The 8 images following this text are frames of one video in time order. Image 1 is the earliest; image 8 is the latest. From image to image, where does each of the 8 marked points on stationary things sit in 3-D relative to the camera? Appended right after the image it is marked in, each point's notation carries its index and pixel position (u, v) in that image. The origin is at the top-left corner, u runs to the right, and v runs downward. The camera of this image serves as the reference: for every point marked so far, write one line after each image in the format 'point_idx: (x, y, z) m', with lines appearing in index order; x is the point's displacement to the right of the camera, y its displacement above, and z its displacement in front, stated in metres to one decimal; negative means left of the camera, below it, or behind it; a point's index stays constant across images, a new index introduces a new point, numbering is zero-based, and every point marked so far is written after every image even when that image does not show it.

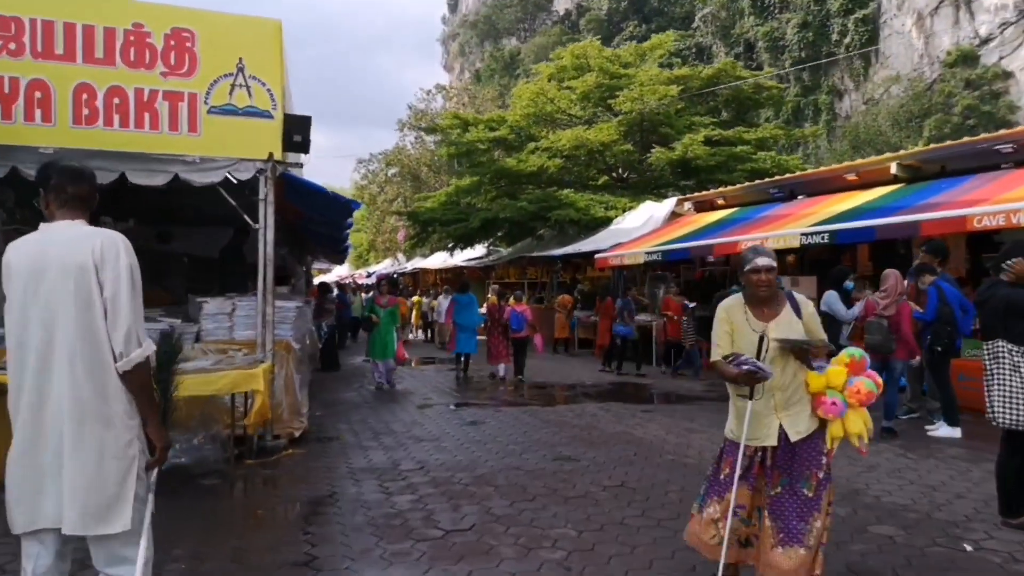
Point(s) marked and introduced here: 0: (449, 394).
0: (-1.0, -1.6, +12.2) m
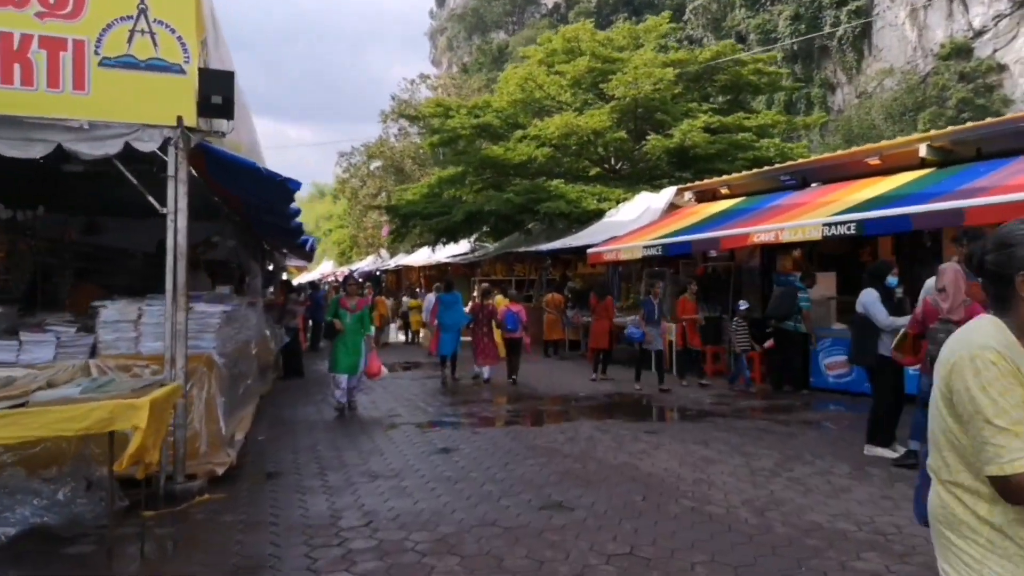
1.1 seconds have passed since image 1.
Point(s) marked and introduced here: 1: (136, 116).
0: (-1.2, -1.6, +10.7) m
1: (-2.8, +1.3, +5.9) m
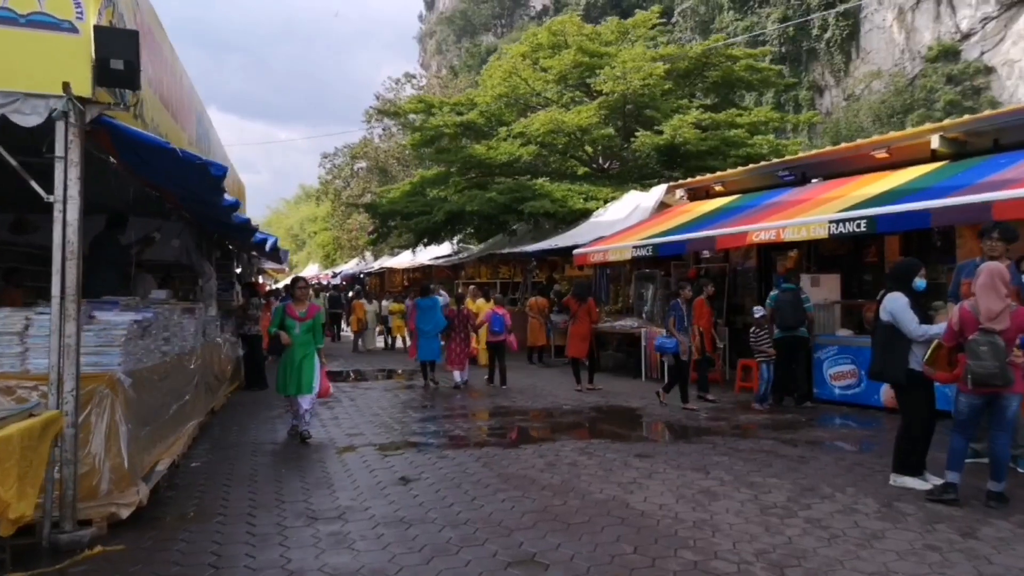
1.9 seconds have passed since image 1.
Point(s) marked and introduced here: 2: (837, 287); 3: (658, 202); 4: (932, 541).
0: (-1.5, -1.7, +9.6) m
1: (-3.1, +1.3, +4.9) m
2: (+4.9, 0.0, +11.8) m
3: (+3.1, +1.8, +16.9) m
4: (+2.6, -1.5, +4.8) m
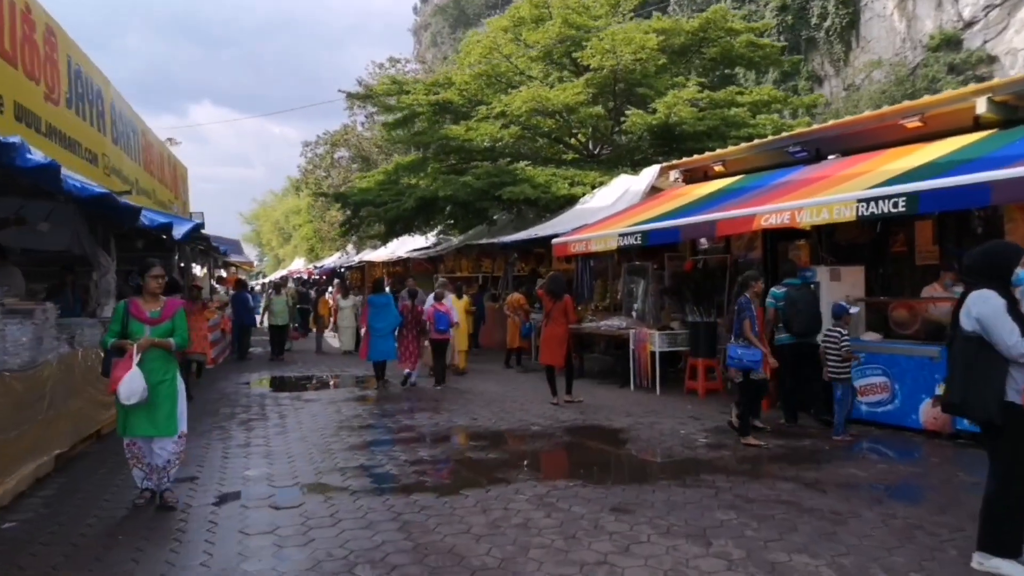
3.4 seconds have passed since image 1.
0: (-2.0, -1.6, +7.6) m
1: (-3.5, +1.3, +2.9) m
2: (+4.4, +0.1, +9.9) m
3: (+2.6, +1.9, +15.0) m
4: (+2.1, -1.5, +2.9) m
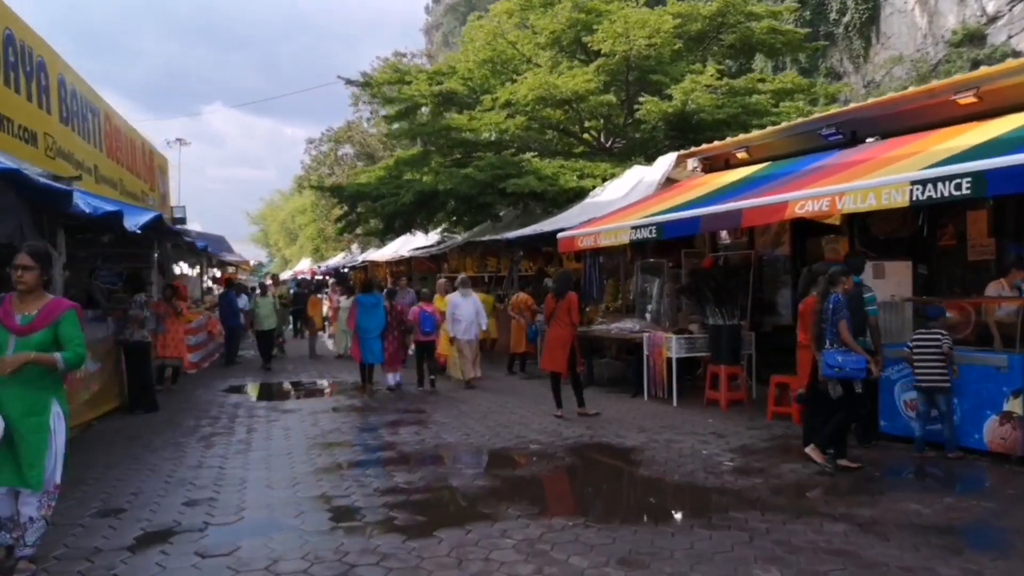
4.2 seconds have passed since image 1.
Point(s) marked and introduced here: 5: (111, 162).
0: (-2.1, -1.6, +6.5) m
1: (-3.7, +1.3, +1.8) m
2: (+4.4, +0.1, +8.7) m
3: (+2.7, +2.0, +13.8) m
4: (+2.0, -1.5, +1.7) m
5: (-5.6, +1.7, +10.9) m
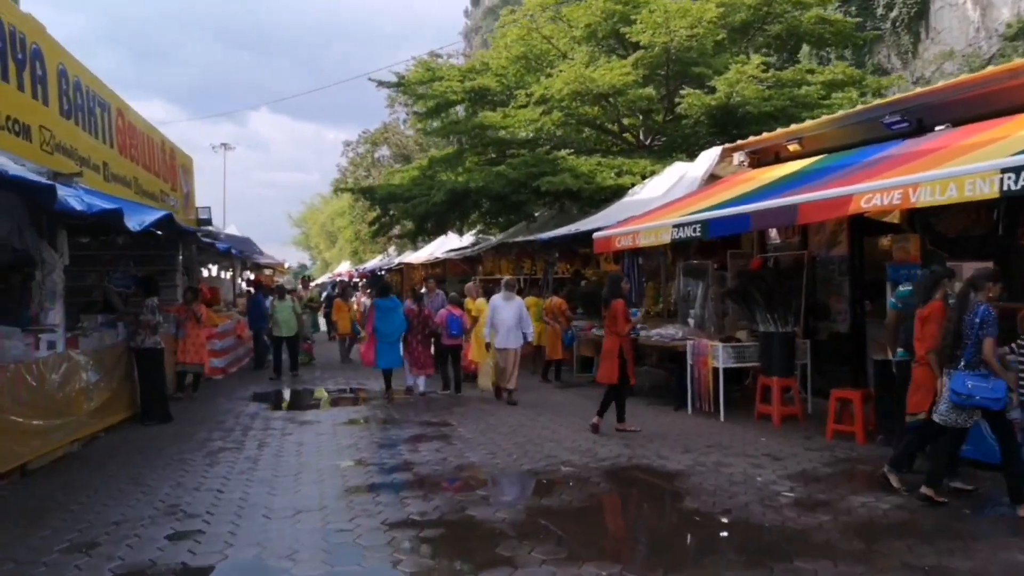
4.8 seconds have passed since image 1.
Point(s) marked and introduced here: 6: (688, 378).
0: (-1.9, -1.6, +5.9) m
1: (-3.7, +1.3, +1.2) m
2: (+4.7, +0.1, +7.7) m
3: (+3.2, +1.9, +12.9) m
4: (+1.9, -1.5, +0.8) m
5: (-5.2, +1.7, +10.5) m
6: (+2.3, -1.2, +10.1) m
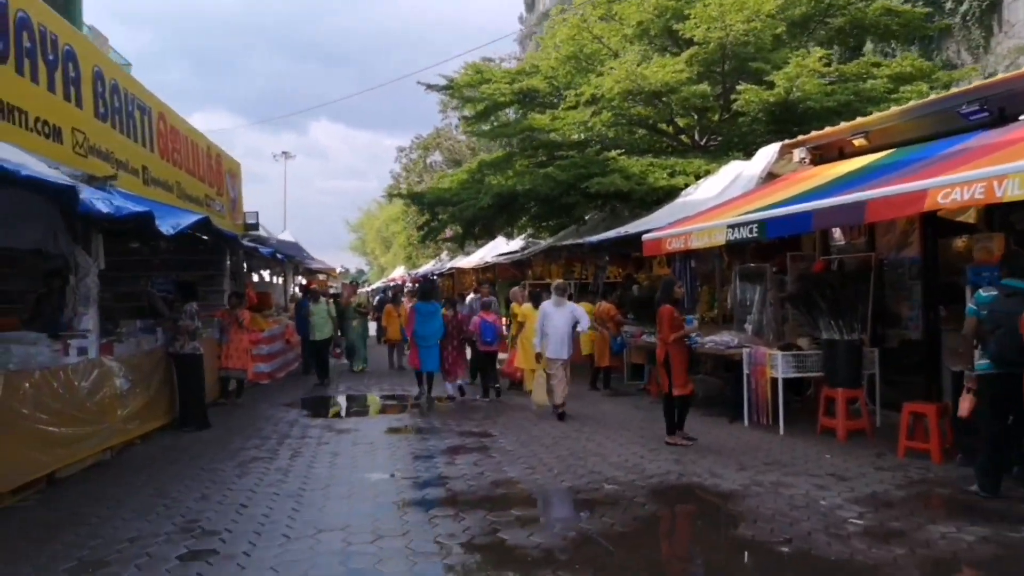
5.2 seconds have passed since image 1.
0: (-1.6, -1.7, +5.5) m
1: (-3.8, +1.3, +1.1) m
2: (+5.0, 0.0, +6.9) m
3: (+4.0, +1.8, +12.2) m
4: (+1.8, -1.5, +0.3) m
5: (-4.6, +1.6, +10.4) m
6: (+2.8, -1.2, +9.5) m
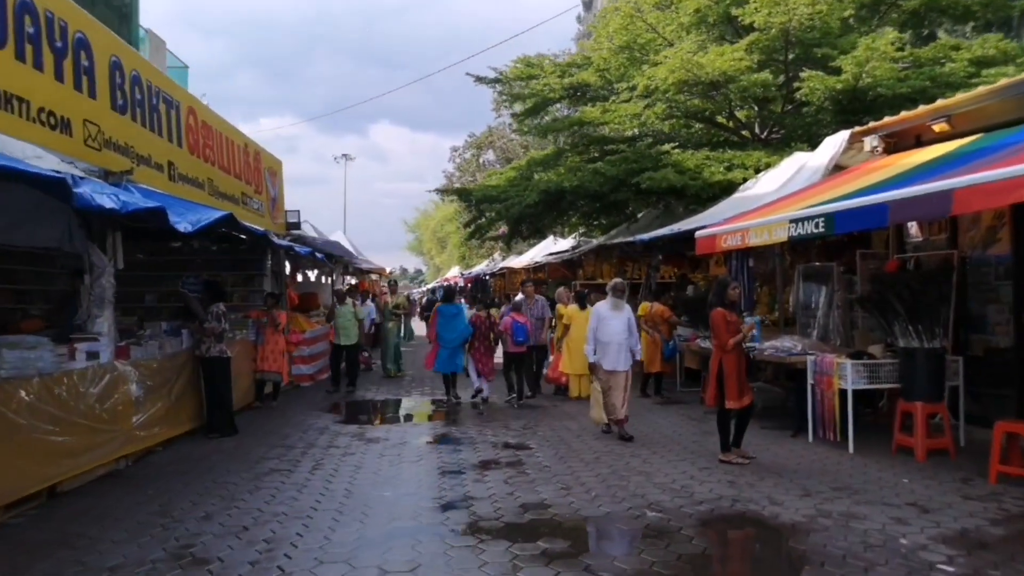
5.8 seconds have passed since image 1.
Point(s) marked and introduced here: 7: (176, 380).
0: (-1.4, -1.7, +5.0) m
1: (-3.9, +1.3, +0.7) m
2: (+5.3, 0.0, +5.9) m
3: (+4.6, +1.8, +11.2) m
4: (+1.6, -1.5, -0.5) m
5: (-4.1, +1.6, +10.0) m
6: (+3.3, -1.2, +8.6) m
7: (-3.8, -1.0, +8.9) m
